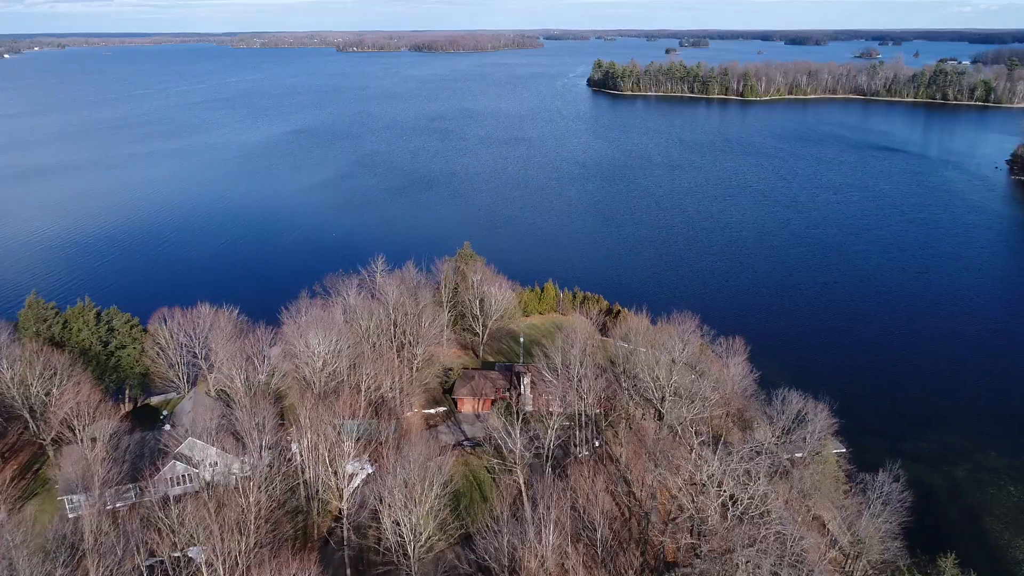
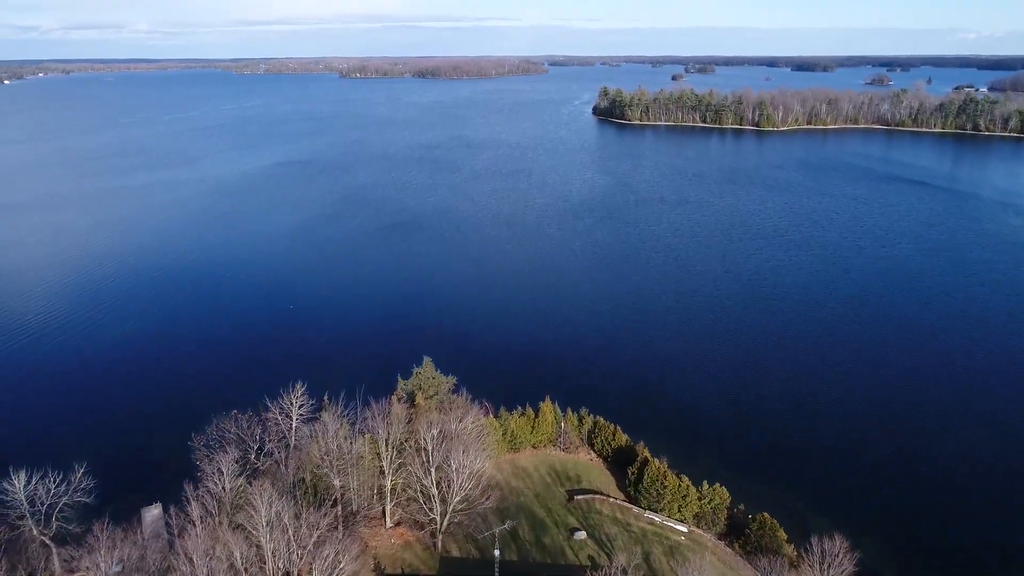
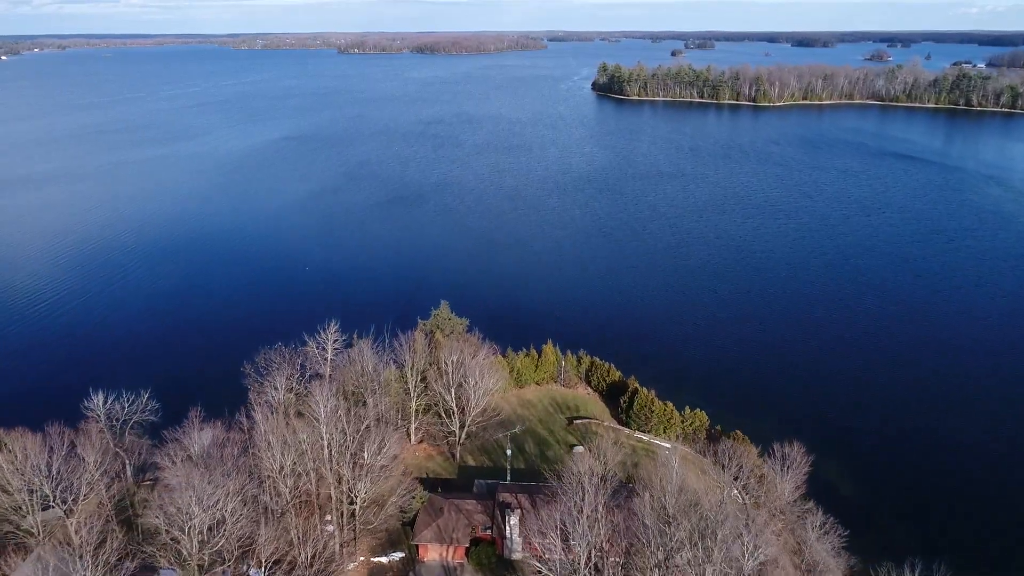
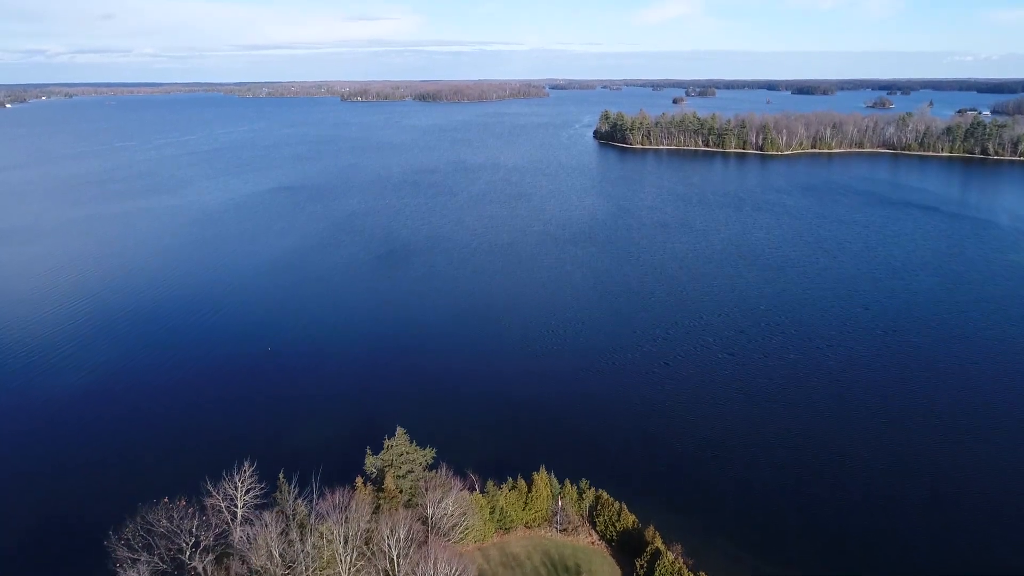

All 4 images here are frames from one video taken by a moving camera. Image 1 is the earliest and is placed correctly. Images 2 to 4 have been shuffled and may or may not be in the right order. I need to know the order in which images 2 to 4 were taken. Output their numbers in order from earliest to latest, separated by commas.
3, 2, 4
